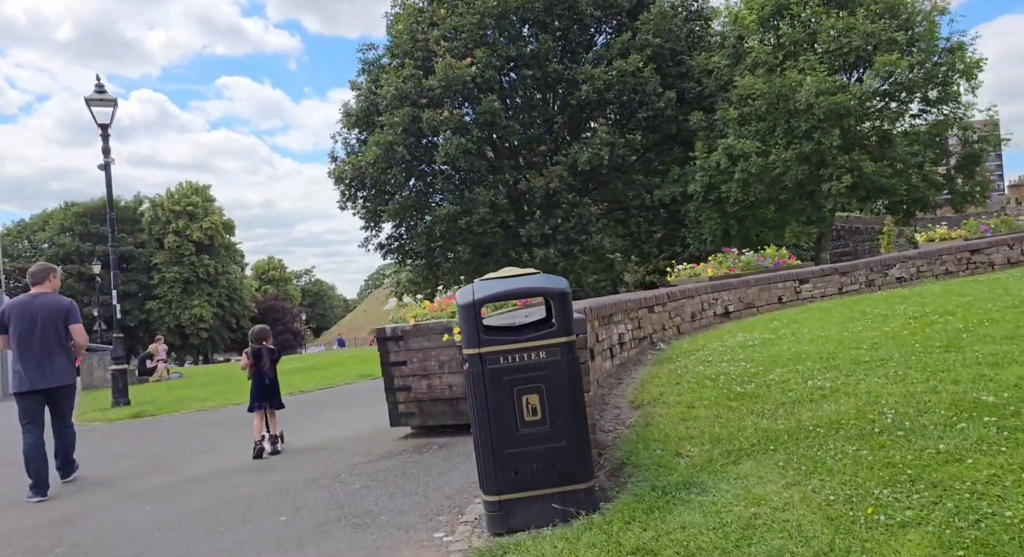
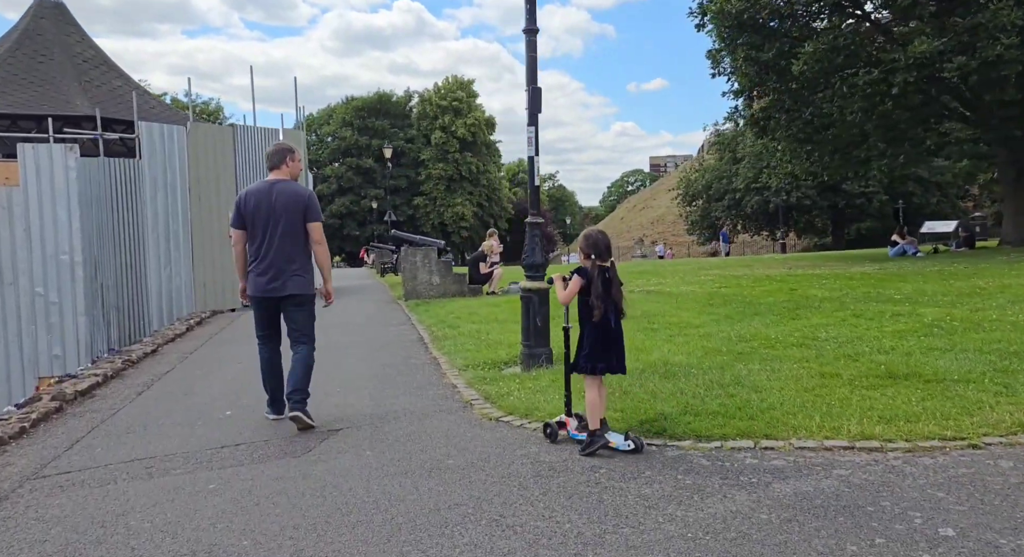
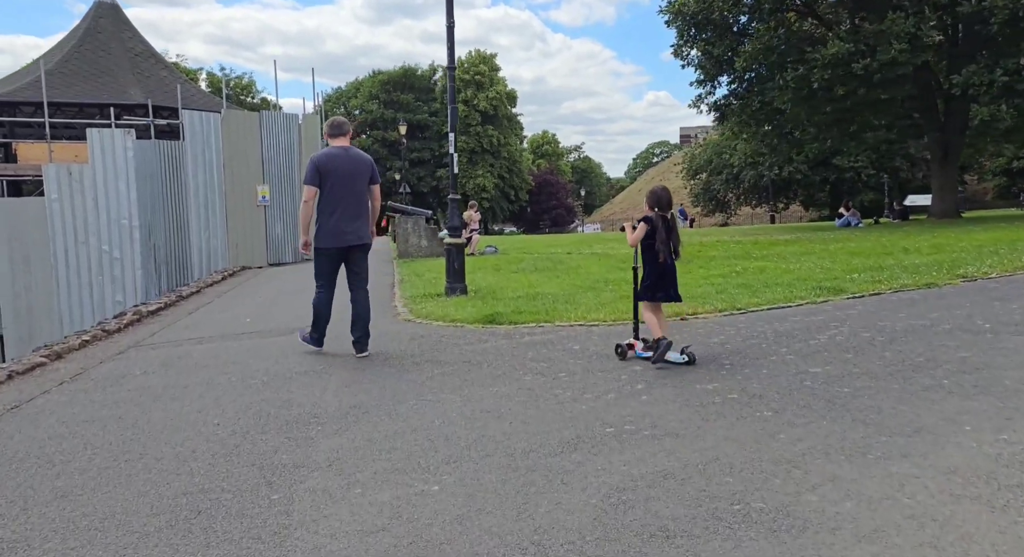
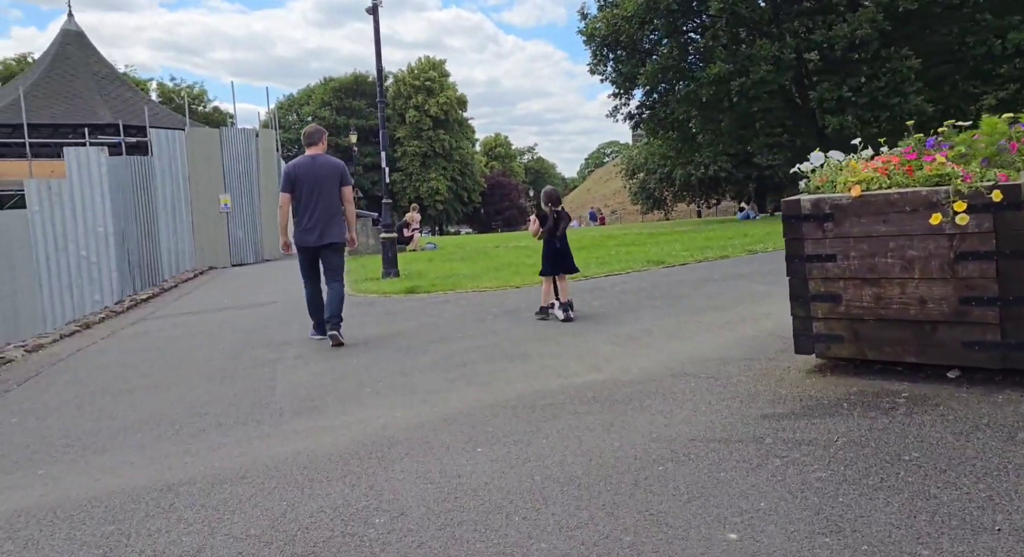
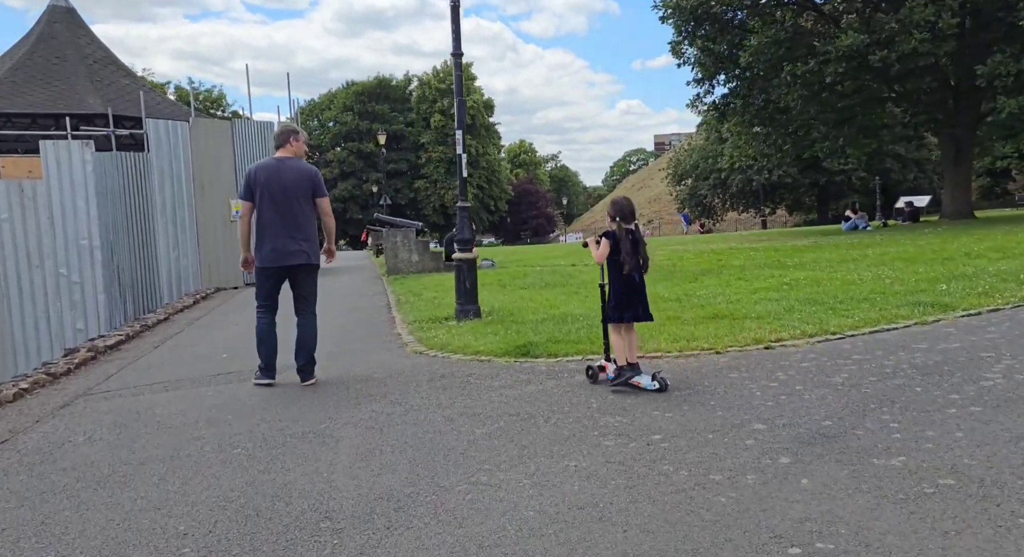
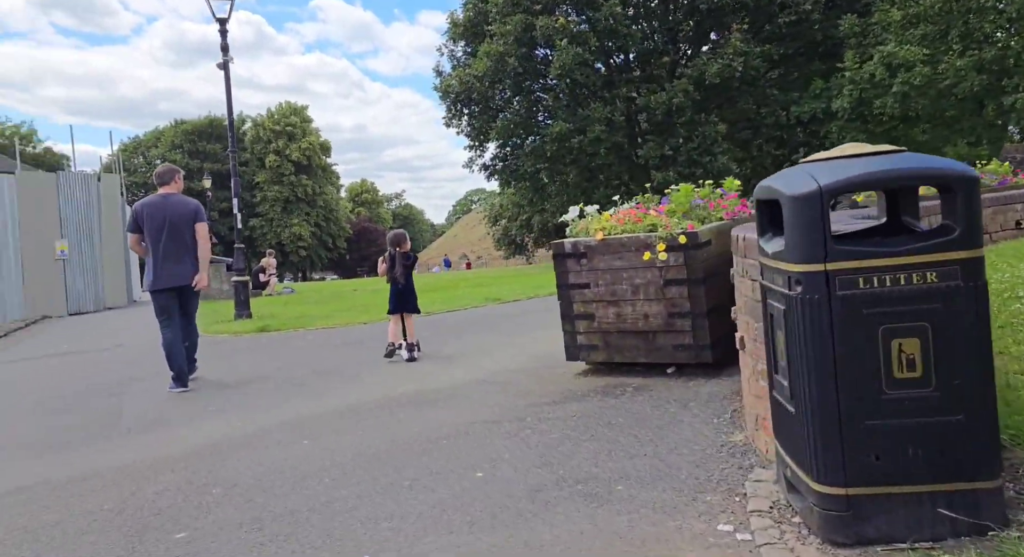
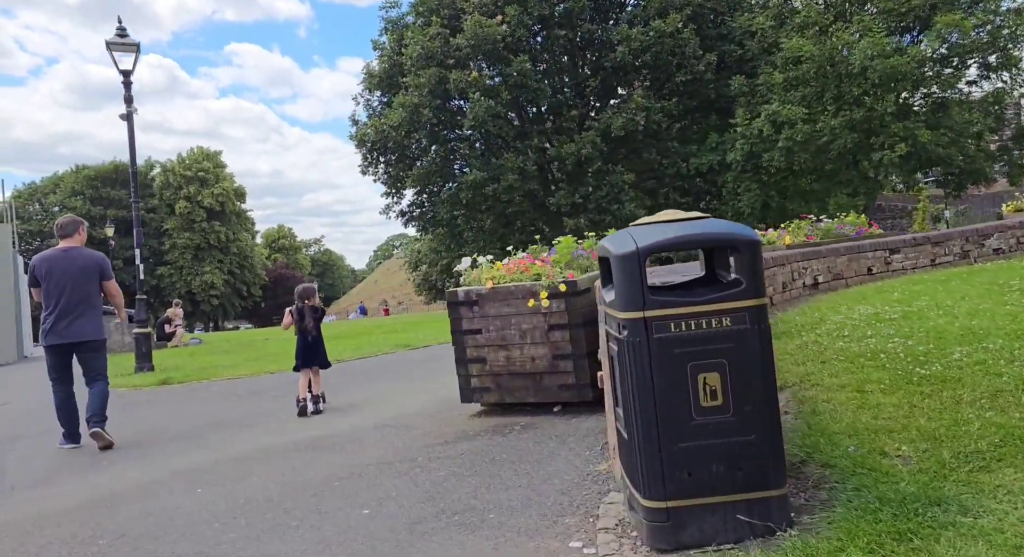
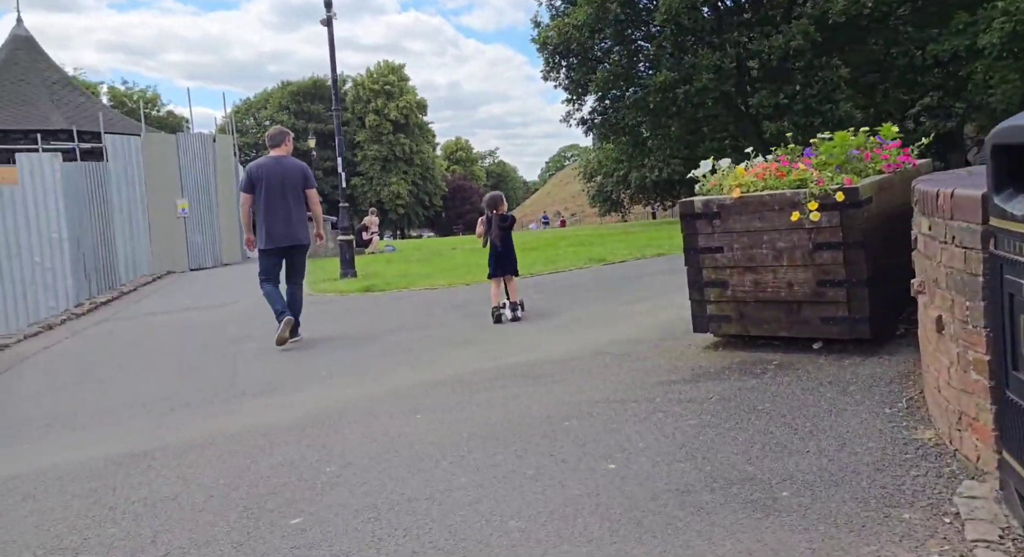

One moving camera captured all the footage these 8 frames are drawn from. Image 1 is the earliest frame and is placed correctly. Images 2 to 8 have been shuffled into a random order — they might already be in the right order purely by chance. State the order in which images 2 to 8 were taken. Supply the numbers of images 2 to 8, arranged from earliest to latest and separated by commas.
7, 6, 8, 4, 3, 5, 2
